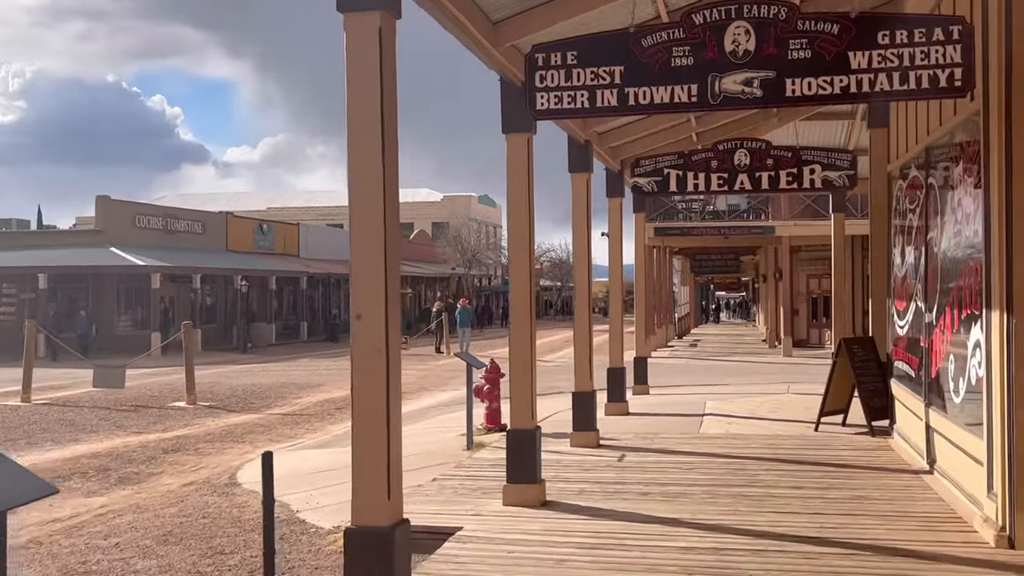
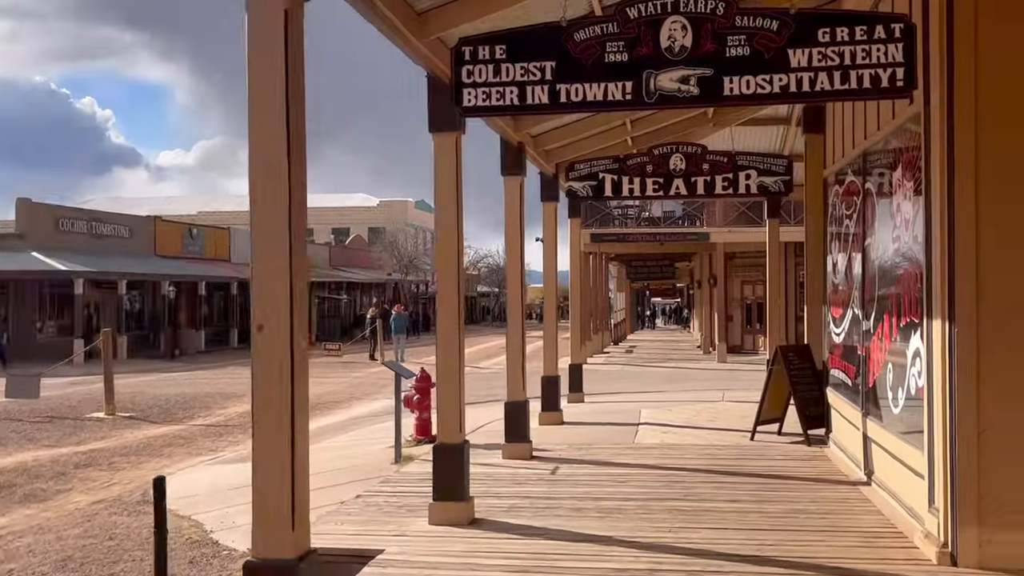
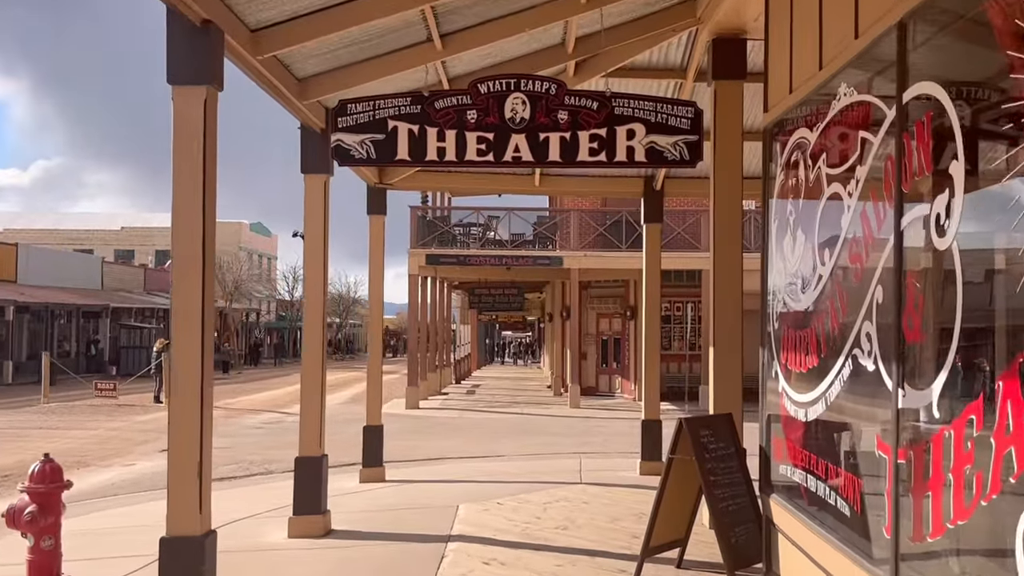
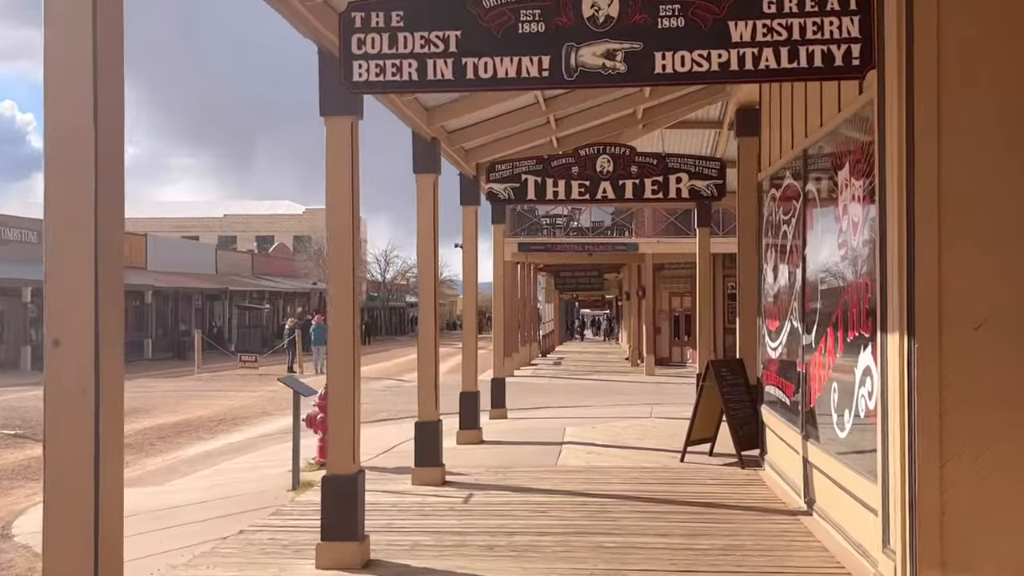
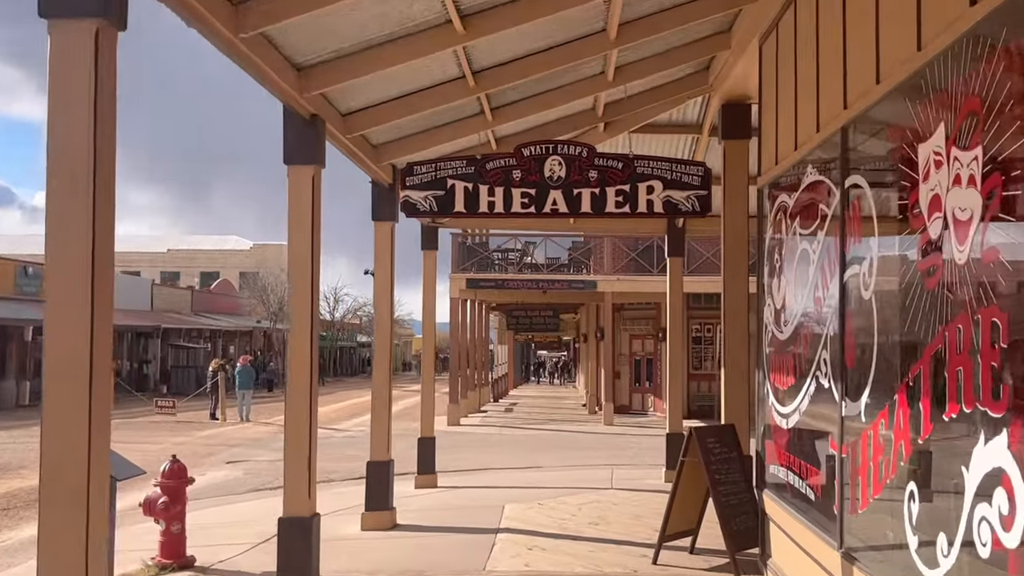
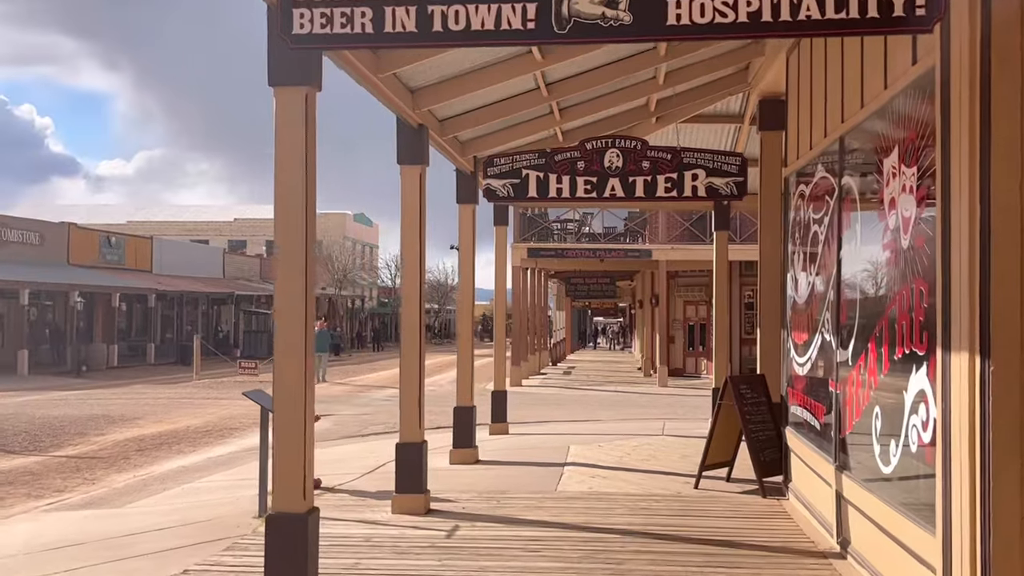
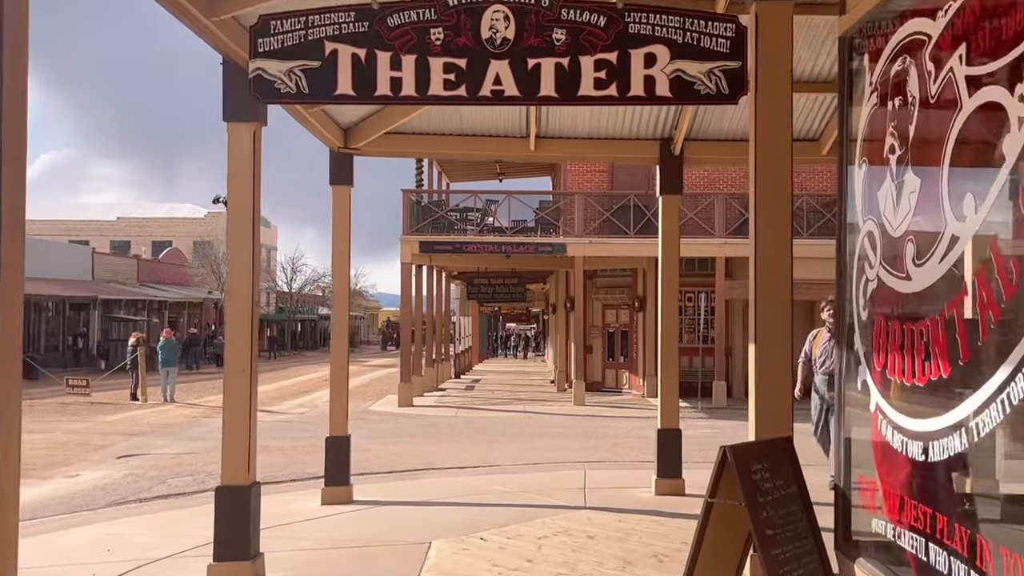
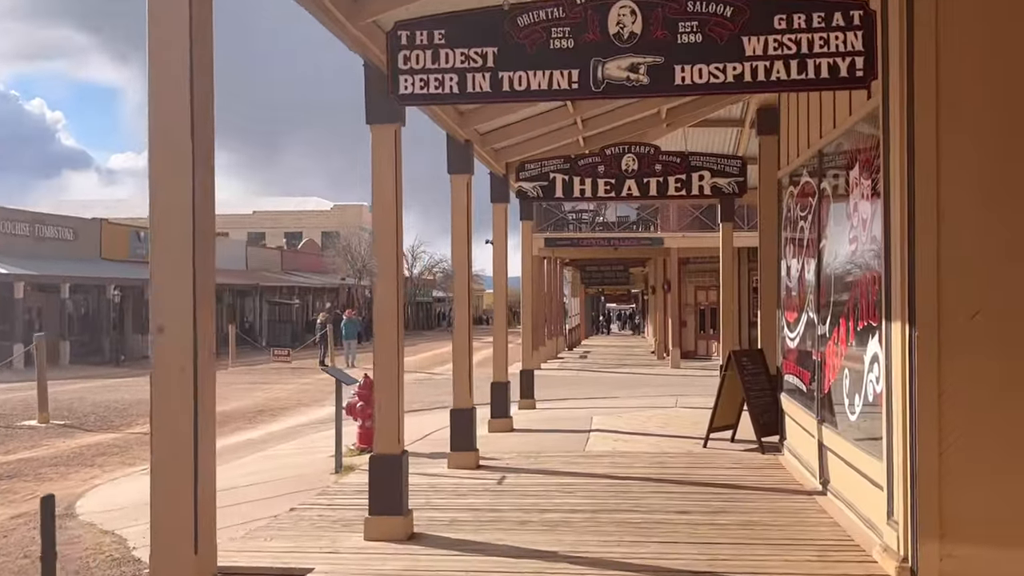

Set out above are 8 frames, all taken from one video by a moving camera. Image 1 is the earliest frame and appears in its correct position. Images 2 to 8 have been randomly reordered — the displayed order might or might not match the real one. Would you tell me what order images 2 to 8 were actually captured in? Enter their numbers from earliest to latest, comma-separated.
2, 8, 4, 6, 5, 3, 7
